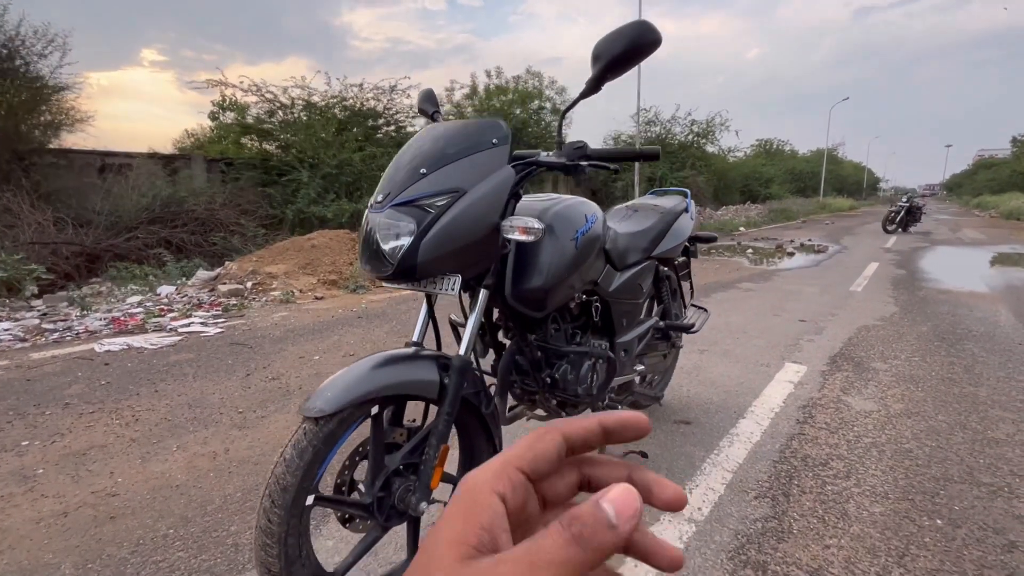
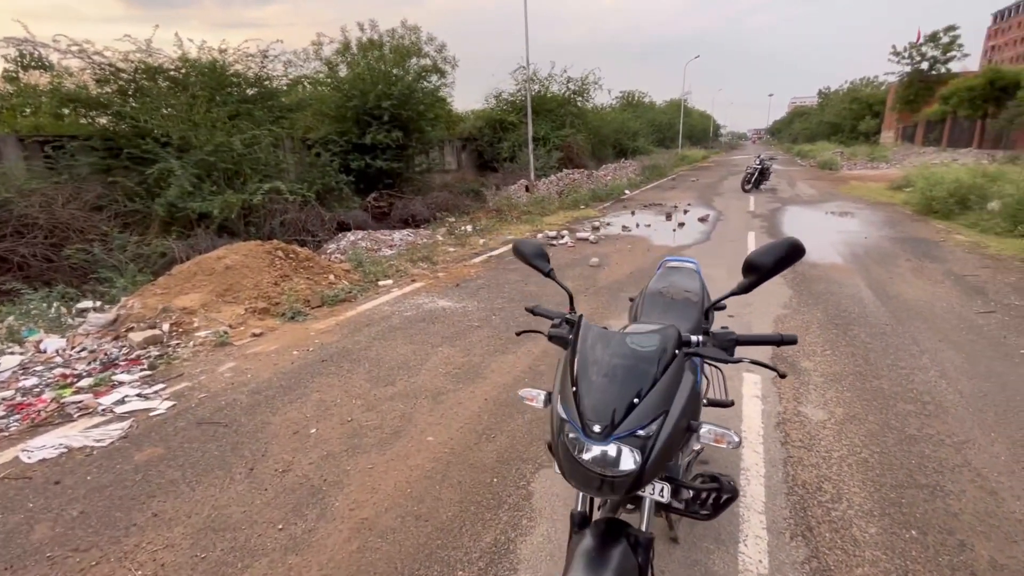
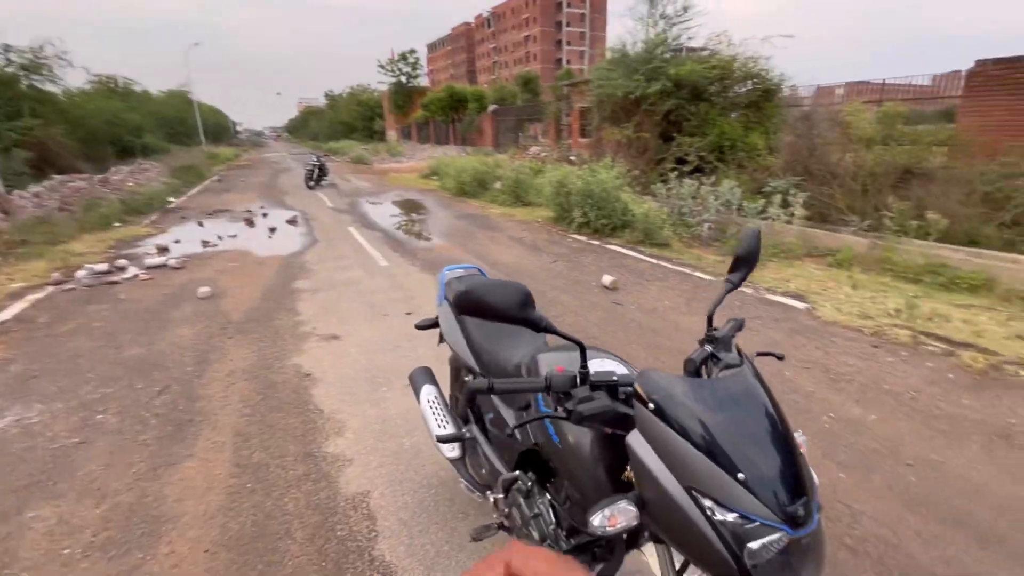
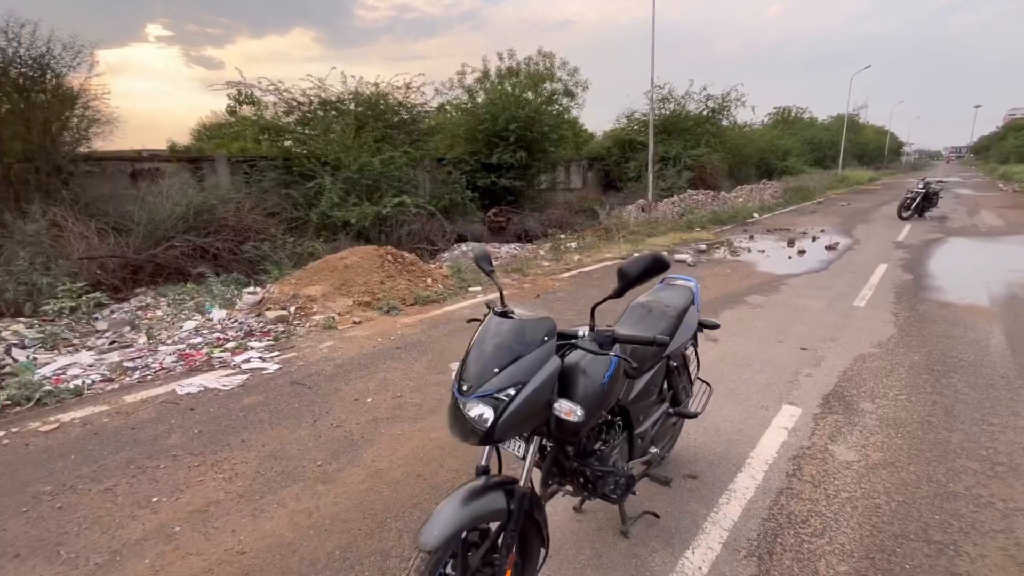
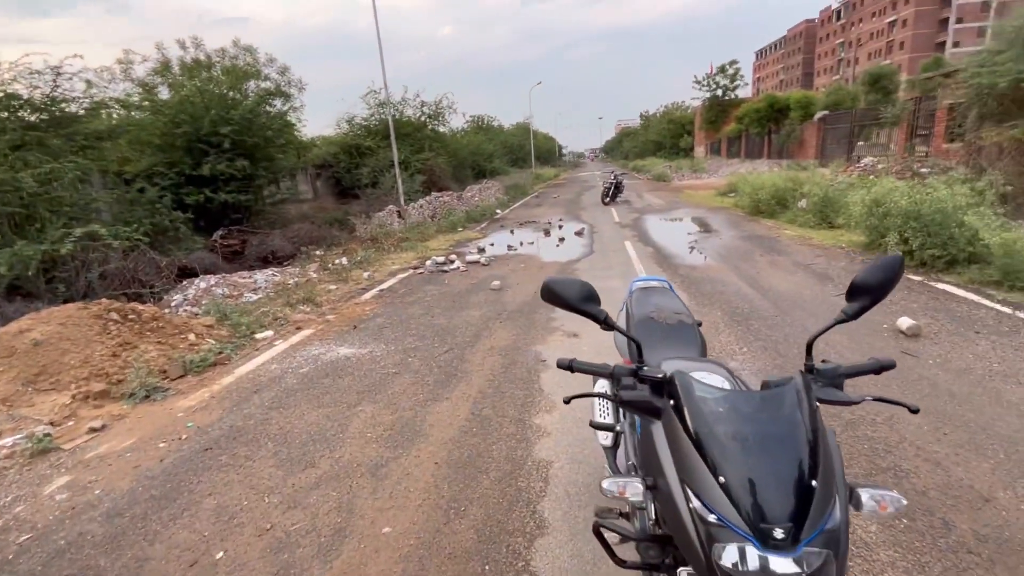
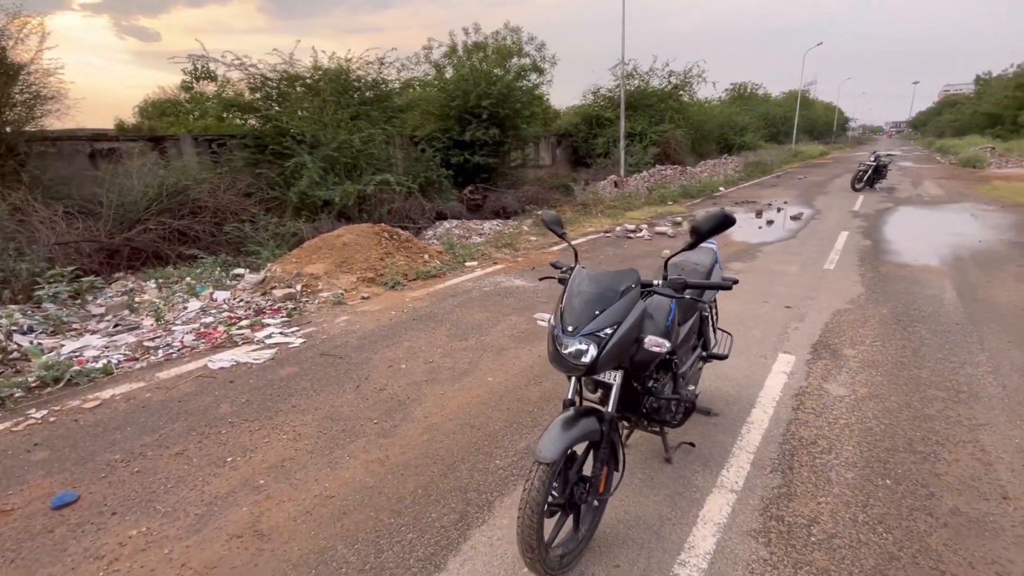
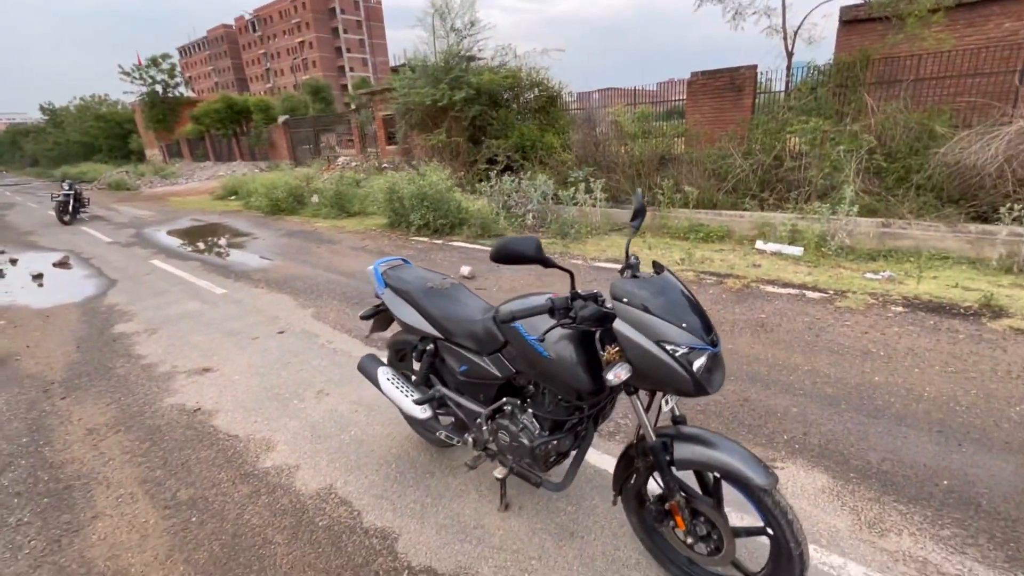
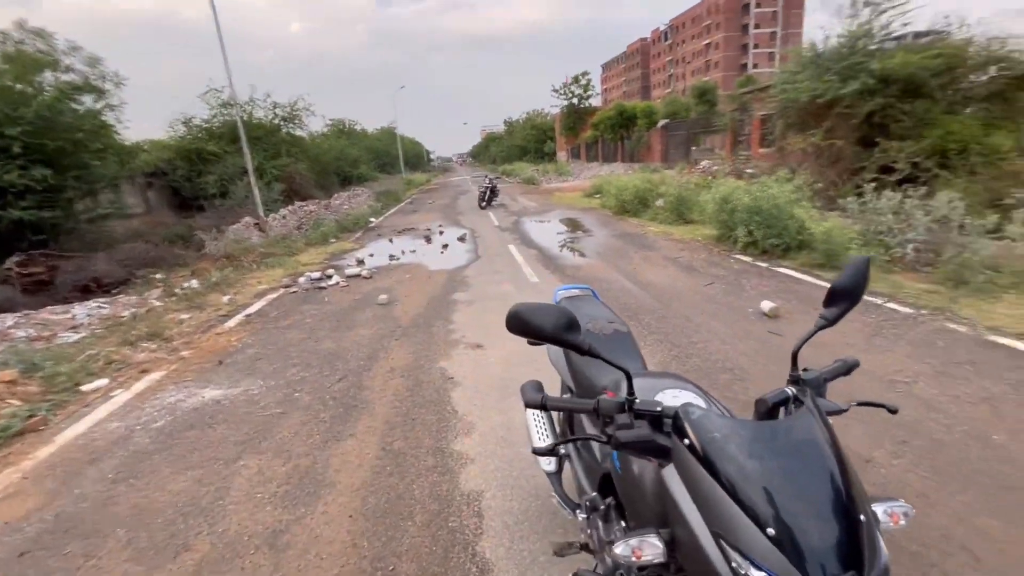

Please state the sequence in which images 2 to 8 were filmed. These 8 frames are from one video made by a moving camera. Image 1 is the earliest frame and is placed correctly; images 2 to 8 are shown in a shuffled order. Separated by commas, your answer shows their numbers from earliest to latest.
4, 6, 2, 5, 8, 3, 7
